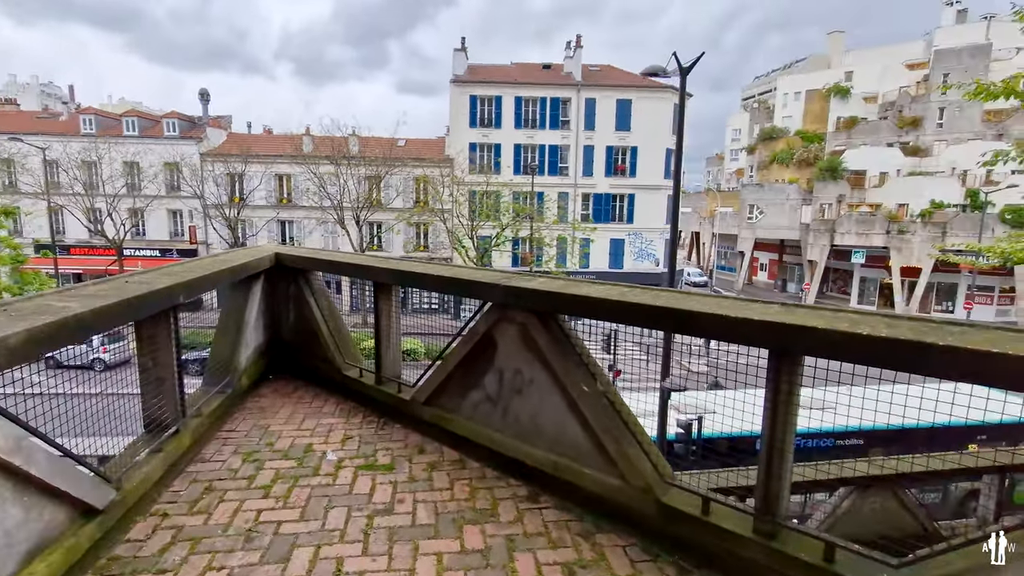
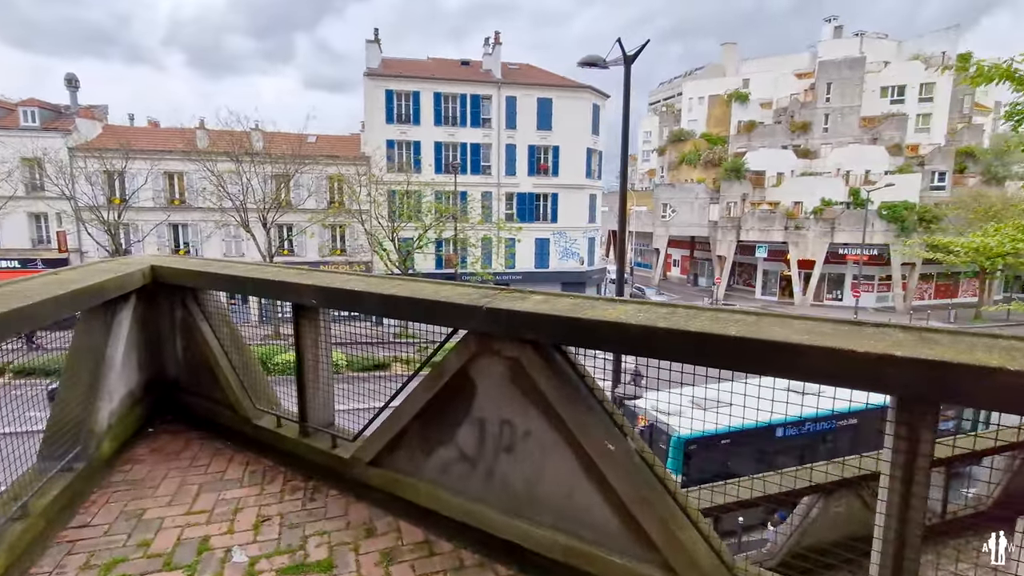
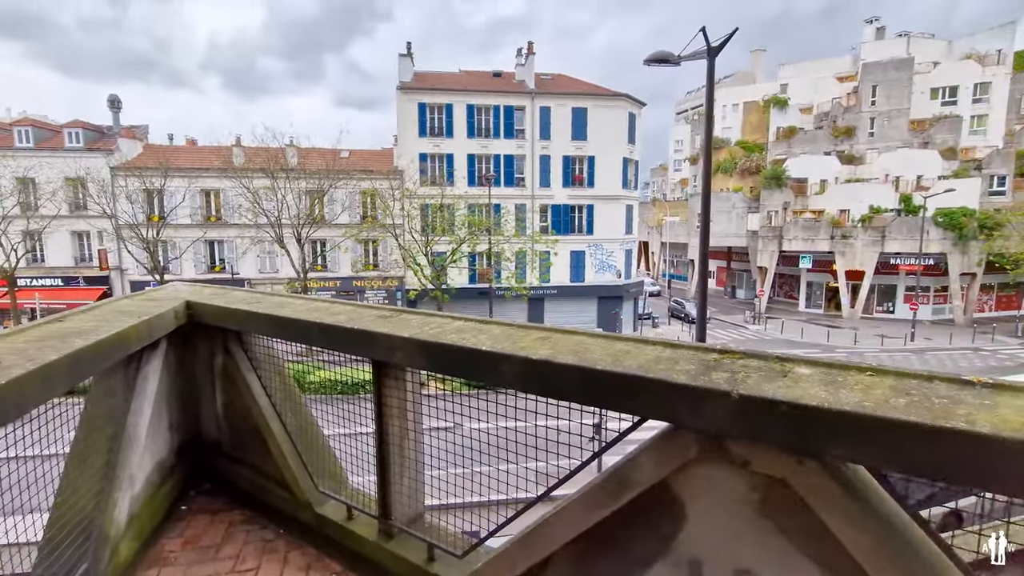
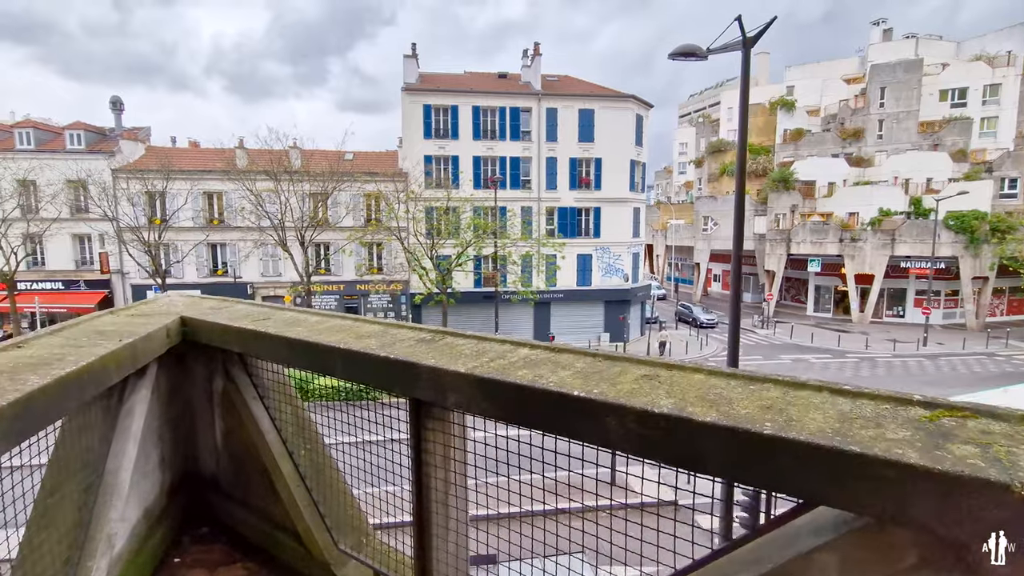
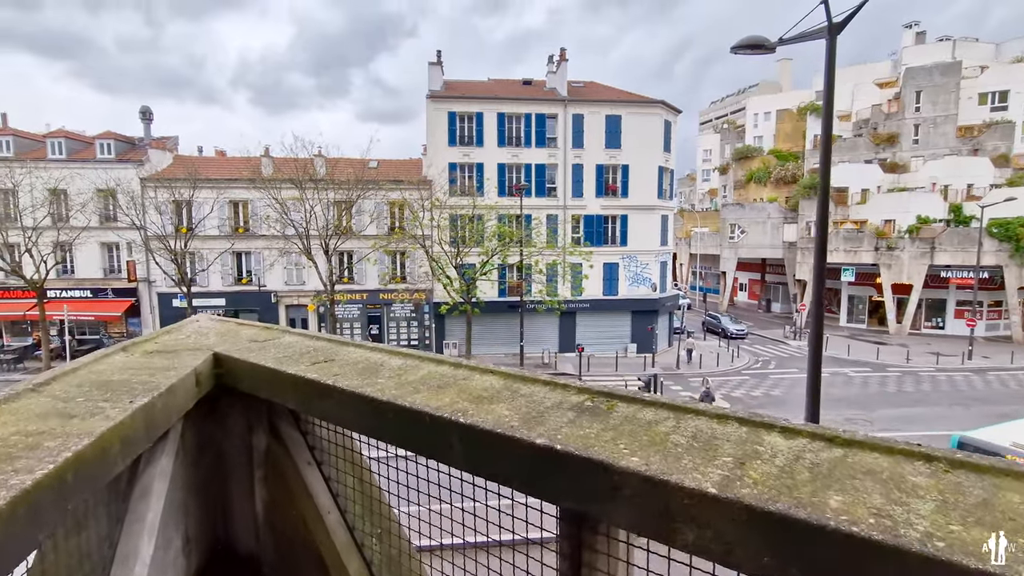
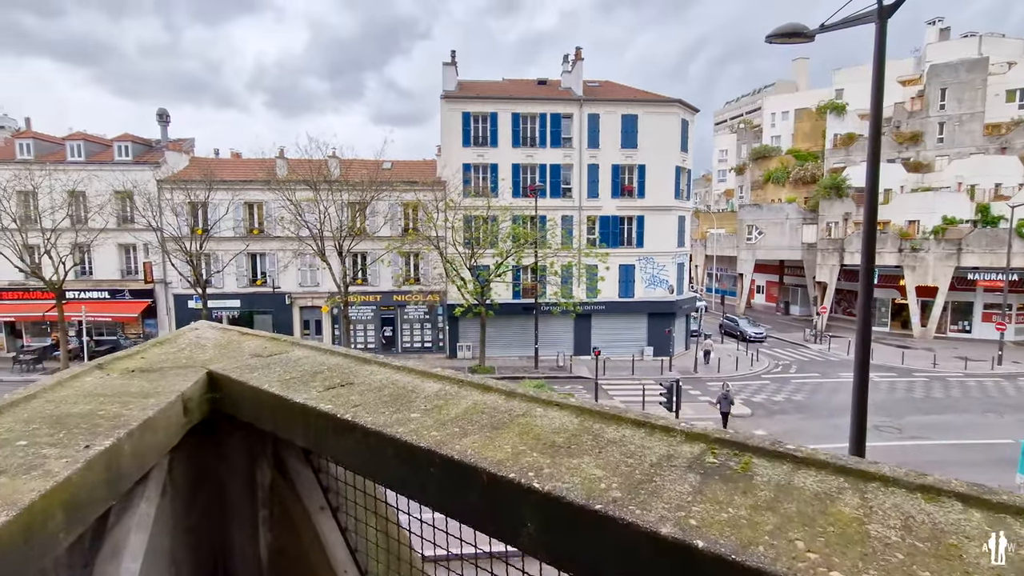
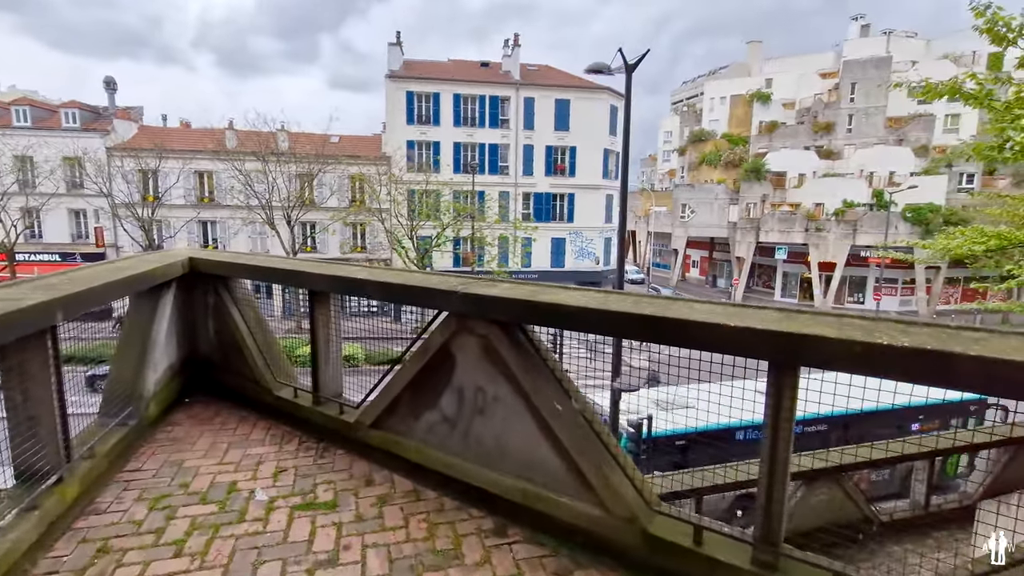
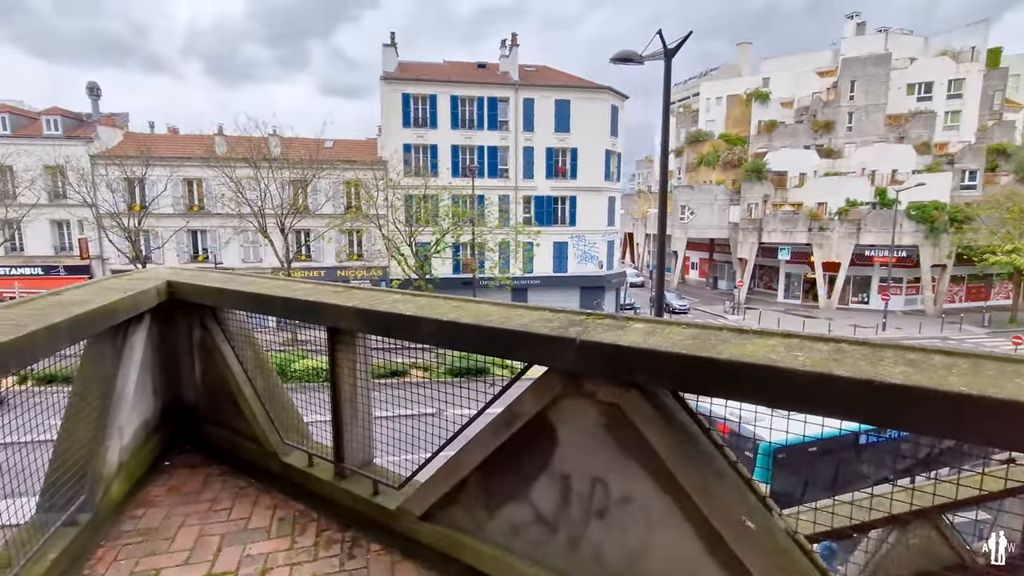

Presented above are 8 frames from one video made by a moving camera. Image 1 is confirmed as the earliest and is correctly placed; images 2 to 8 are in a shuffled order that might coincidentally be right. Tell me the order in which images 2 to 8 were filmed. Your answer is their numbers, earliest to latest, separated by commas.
7, 2, 8, 3, 4, 5, 6
